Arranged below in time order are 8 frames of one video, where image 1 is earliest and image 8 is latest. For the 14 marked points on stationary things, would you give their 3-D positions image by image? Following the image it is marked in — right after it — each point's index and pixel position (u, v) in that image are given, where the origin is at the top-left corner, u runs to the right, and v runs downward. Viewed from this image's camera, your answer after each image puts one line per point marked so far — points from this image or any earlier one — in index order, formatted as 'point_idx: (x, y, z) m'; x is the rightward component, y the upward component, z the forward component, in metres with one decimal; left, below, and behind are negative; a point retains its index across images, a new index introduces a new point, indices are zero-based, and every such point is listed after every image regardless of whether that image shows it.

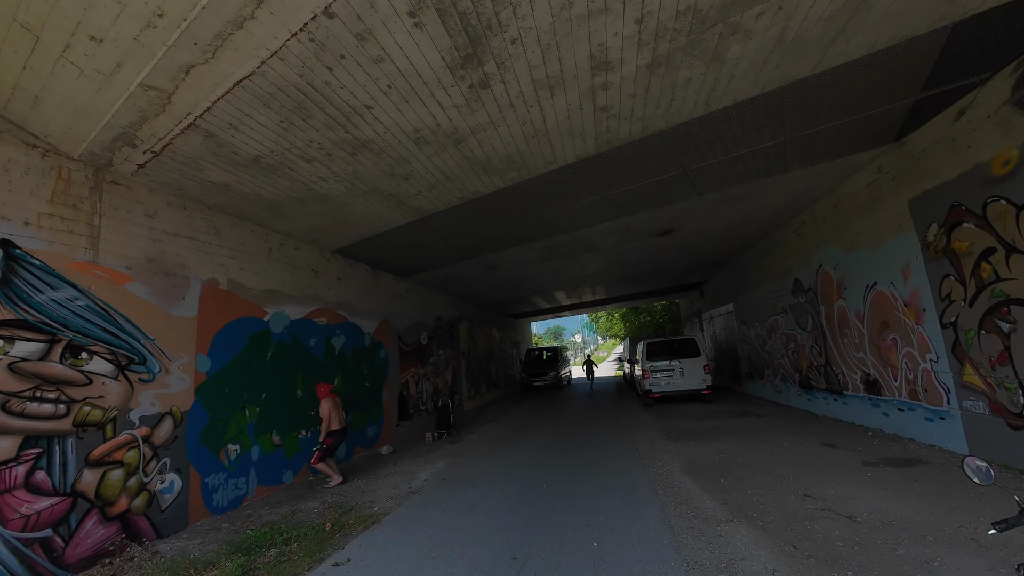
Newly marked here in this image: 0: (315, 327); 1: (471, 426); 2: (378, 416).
0: (-3.7, -0.7, +8.0) m
1: (-1.2, -4.0, +12.2) m
2: (-3.1, -2.9, +9.8) m
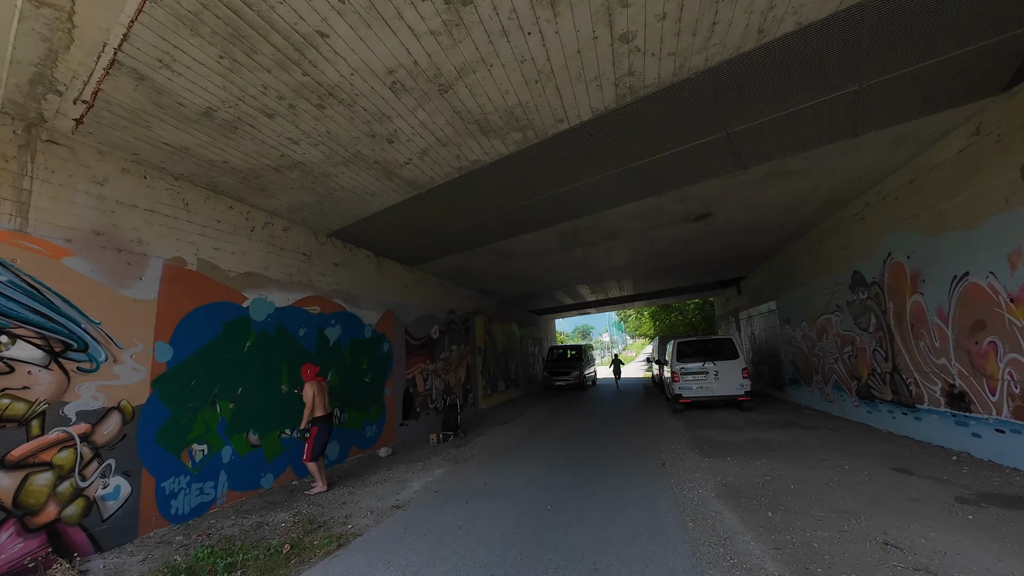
0: (-3.5, -0.5, +7.3) m
1: (-0.8, -3.7, +11.3) m
2: (-2.9, -2.7, +9.1) m
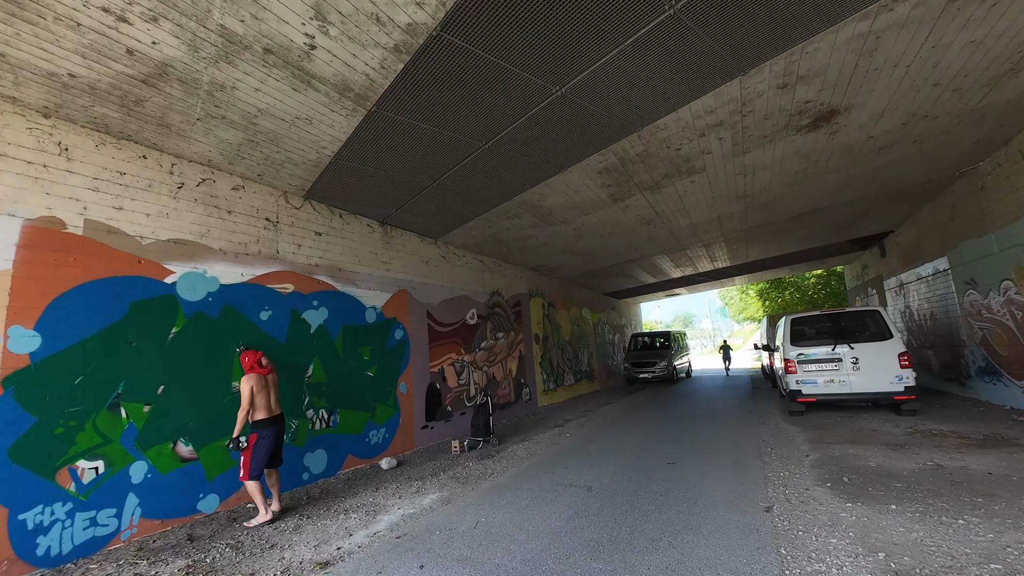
0: (-3.3, -0.1, +5.9) m
1: (+0.4, -3.1, +9.3) m
2: (-2.2, -2.2, +7.5) m
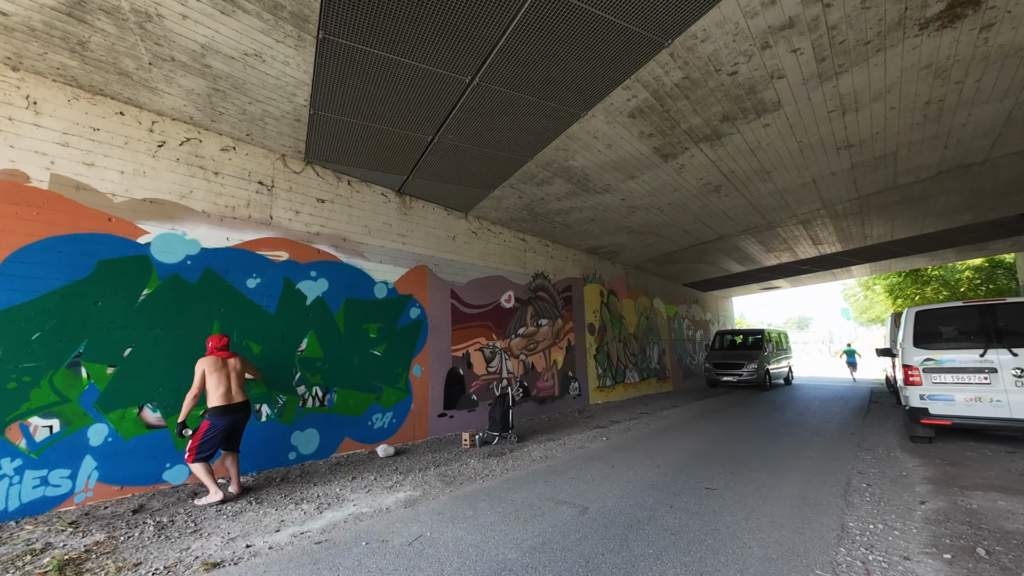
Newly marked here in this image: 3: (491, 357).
0: (-3.3, +0.3, +5.6) m
1: (+1.0, -2.7, +8.1) m
2: (-1.9, -1.8, +6.9) m
3: (-0.4, -1.4, +8.7) m
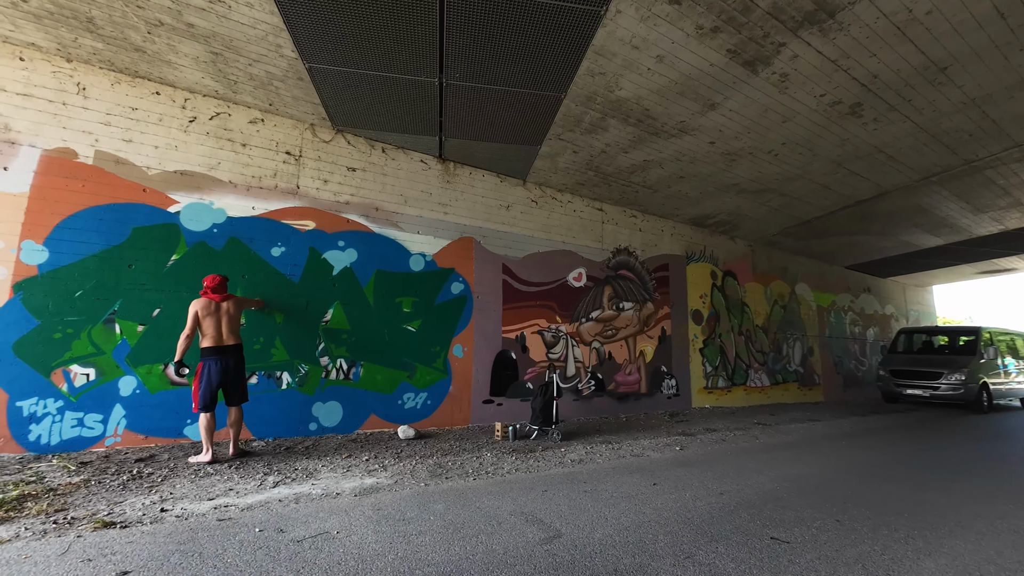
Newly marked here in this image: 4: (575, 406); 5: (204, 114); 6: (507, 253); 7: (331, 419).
0: (-3.0, +0.7, +5.6) m
1: (+1.9, -2.3, +6.7) m
2: (-1.2, -1.4, +6.4) m
3: (+0.7, -1.0, +7.6) m
4: (+1.1, -2.1, +7.7) m
5: (-3.8, +2.2, +5.3) m
6: (-0.1, +0.6, +7.3) m
7: (-2.4, -1.7, +5.6) m
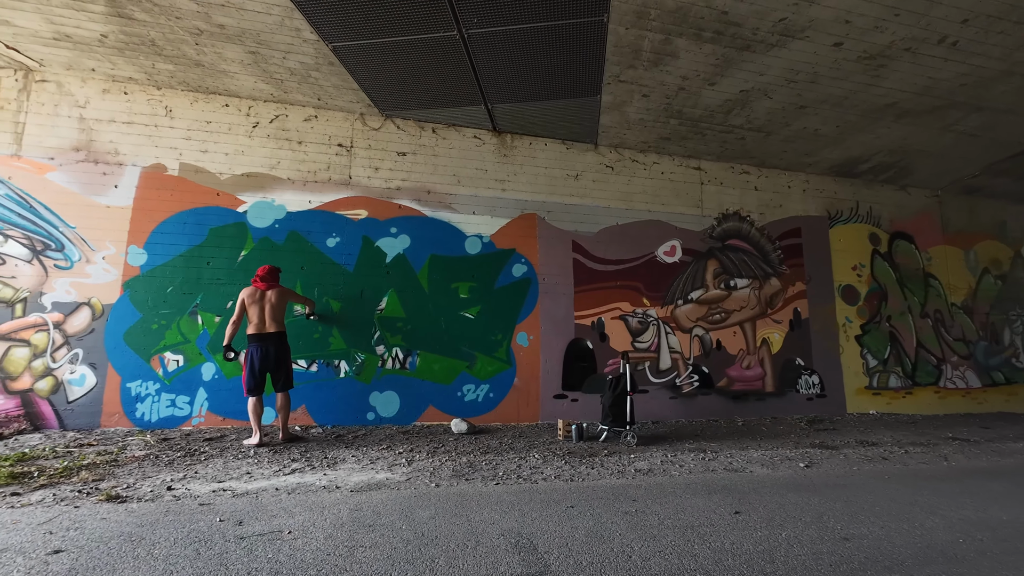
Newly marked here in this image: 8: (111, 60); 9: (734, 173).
0: (-2.3, +0.9, +5.7) m
1: (+2.8, -1.9, +5.2) m
2: (-0.2, -1.1, +5.9) m
3: (+1.9, -0.6, +6.5) m
4: (+2.4, -1.8, +6.4) m
5: (-3.3, +2.2, +5.6) m
6: (+1.0, +0.9, +6.4) m
7: (-1.6, -1.6, +5.5) m
8: (-4.6, +2.6, +4.9) m
9: (+3.8, +1.9, +7.2) m
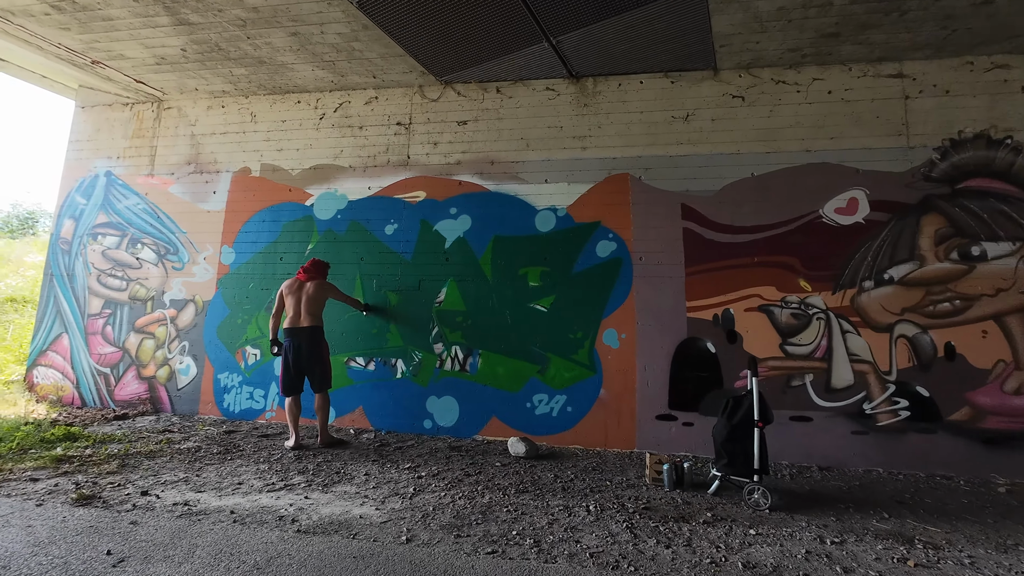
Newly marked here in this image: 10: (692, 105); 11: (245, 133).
0: (-1.4, +1.0, +5.2) m
1: (+3.3, -1.6, +2.8) m
2: (+0.7, -1.0, +4.6) m
3: (+2.9, -0.4, +4.4) m
4: (+3.3, -1.5, +4.1) m
5: (-2.4, +2.3, +5.5) m
6: (+2.0, +1.1, +4.7) m
7: (-0.7, -1.4, +4.7) m
8: (-3.9, +2.7, +5.4) m
9: (+4.8, +2.2, +4.4) m
10: (+2.0, +2.1, +4.8) m
11: (-3.5, +2.1, +5.6) m
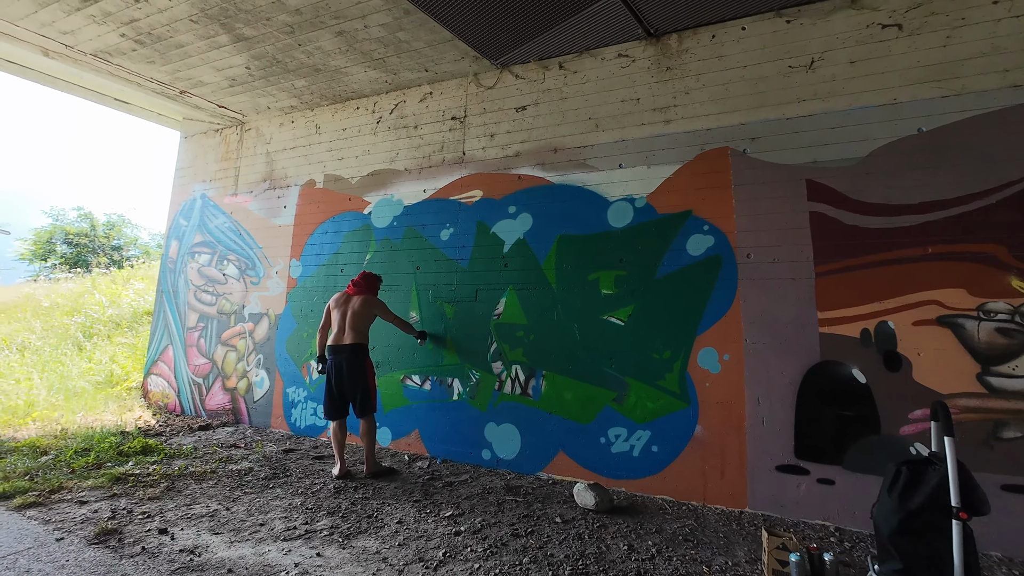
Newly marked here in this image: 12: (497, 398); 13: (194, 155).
0: (-0.7, +0.9, +4.7) m
1: (+3.5, -1.6, +1.3) m
2: (+1.3, -1.0, +3.7) m
3: (+3.4, -0.4, +2.9) m
4: (+3.8, -1.5, +2.6) m
5: (-1.6, +2.2, +5.2) m
6: (+2.5, +1.1, +3.5) m
7: (-0.1, -1.5, +4.1) m
8: (-3.1, +2.5, +5.4) m
9: (+5.2, +2.3, +2.6) m
10: (+2.6, +2.0, +3.6) m
11: (-2.7, +1.9, +5.6) m
12: (-0.1, -1.1, +4.2) m
13: (-4.9, +2.1, +6.6) m
